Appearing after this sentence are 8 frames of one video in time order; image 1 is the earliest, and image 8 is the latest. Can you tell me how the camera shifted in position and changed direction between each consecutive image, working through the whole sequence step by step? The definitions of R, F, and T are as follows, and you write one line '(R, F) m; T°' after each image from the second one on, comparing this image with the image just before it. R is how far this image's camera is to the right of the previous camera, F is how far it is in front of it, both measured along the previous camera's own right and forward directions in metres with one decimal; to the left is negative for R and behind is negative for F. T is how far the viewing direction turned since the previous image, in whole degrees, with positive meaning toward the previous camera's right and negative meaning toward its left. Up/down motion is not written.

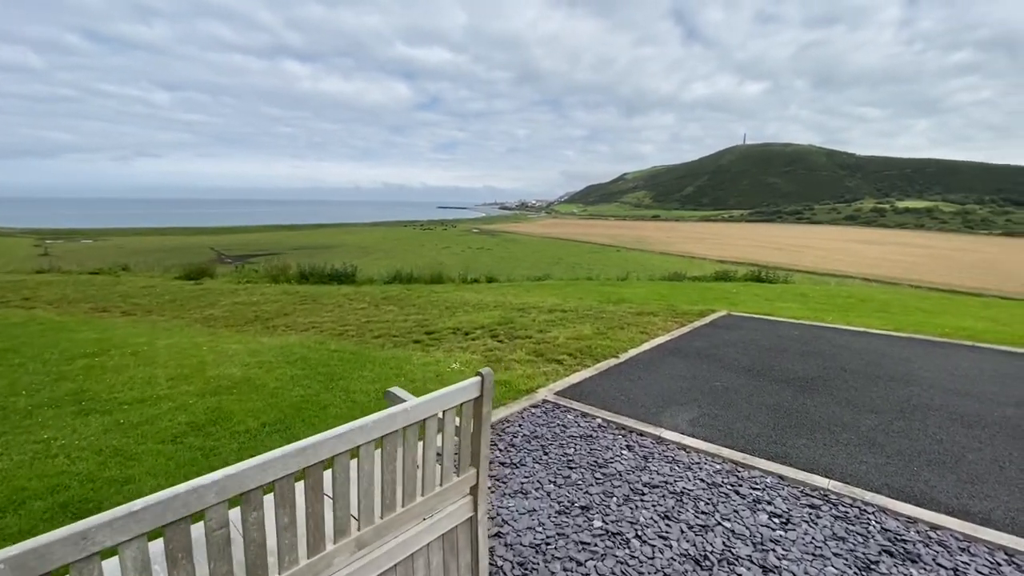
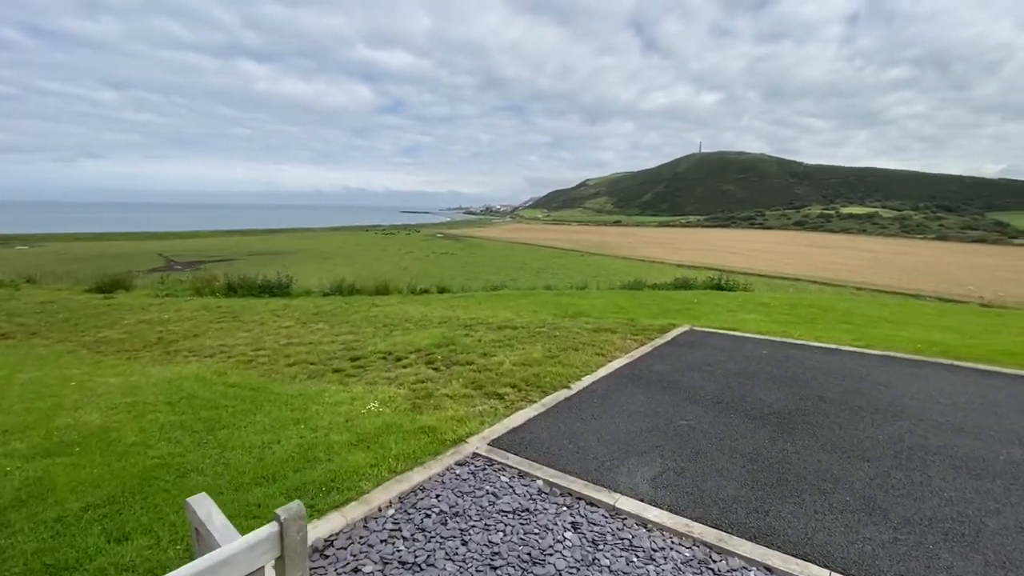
(+0.5, +1.2) m; +4°
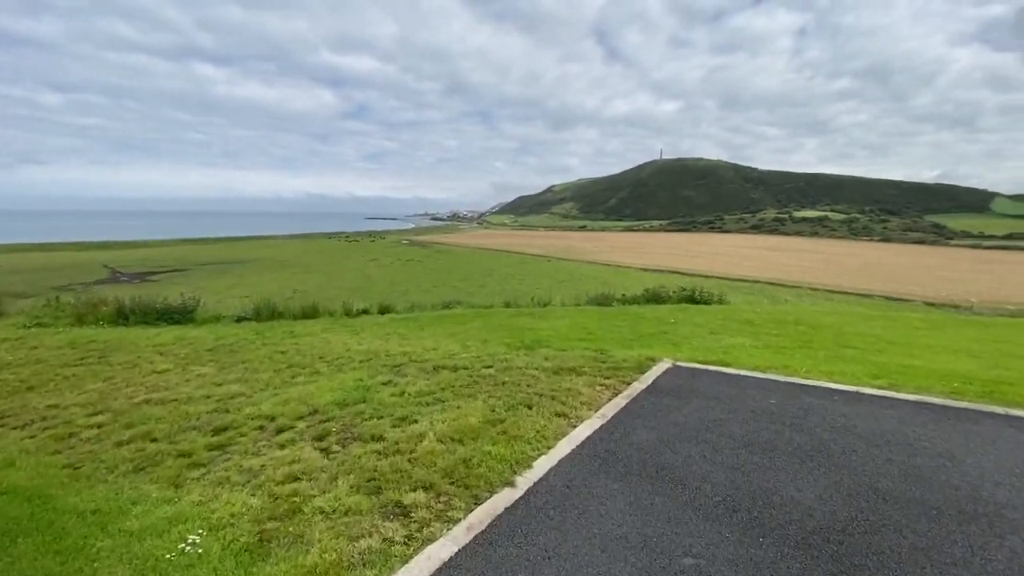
(+0.5, +2.2) m; +4°
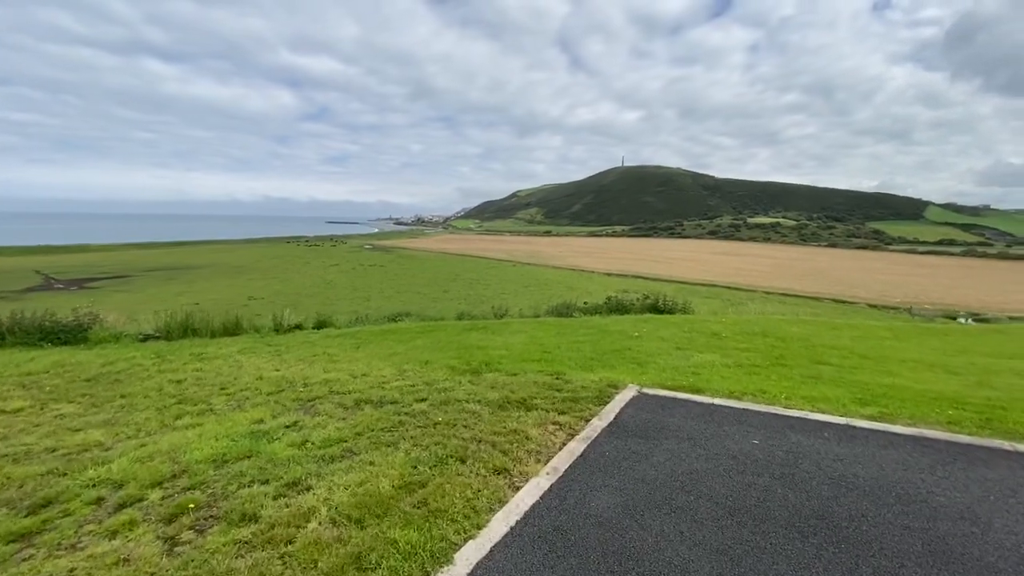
(+0.4, +1.3) m; +4°
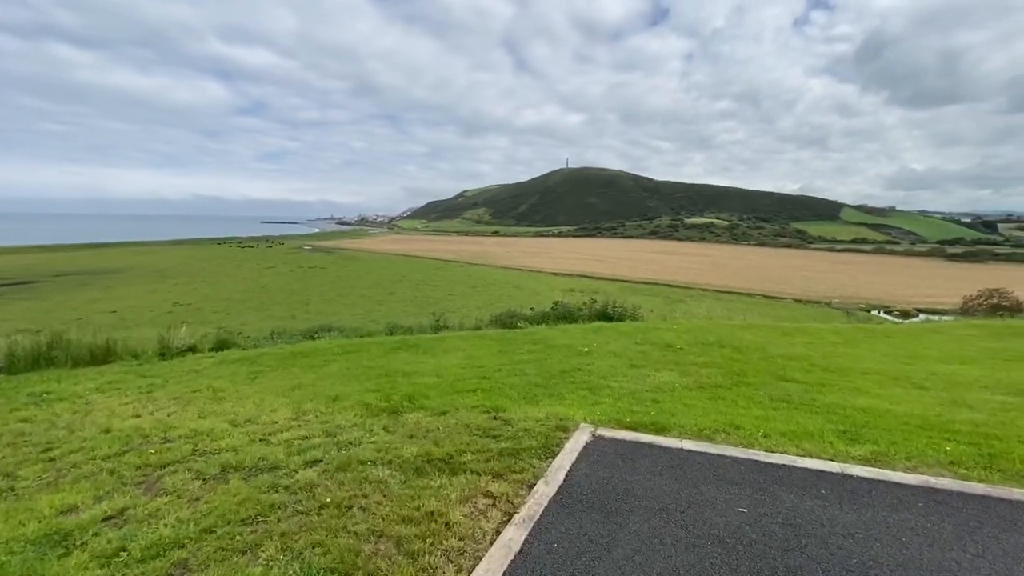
(+0.3, +1.5) m; +6°
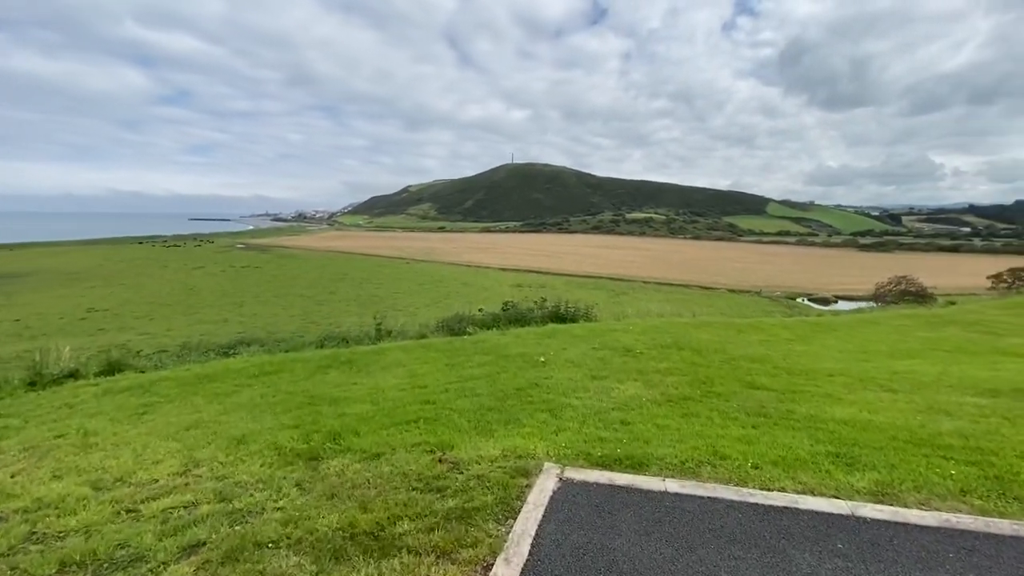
(0.0, +1.1) m; +6°
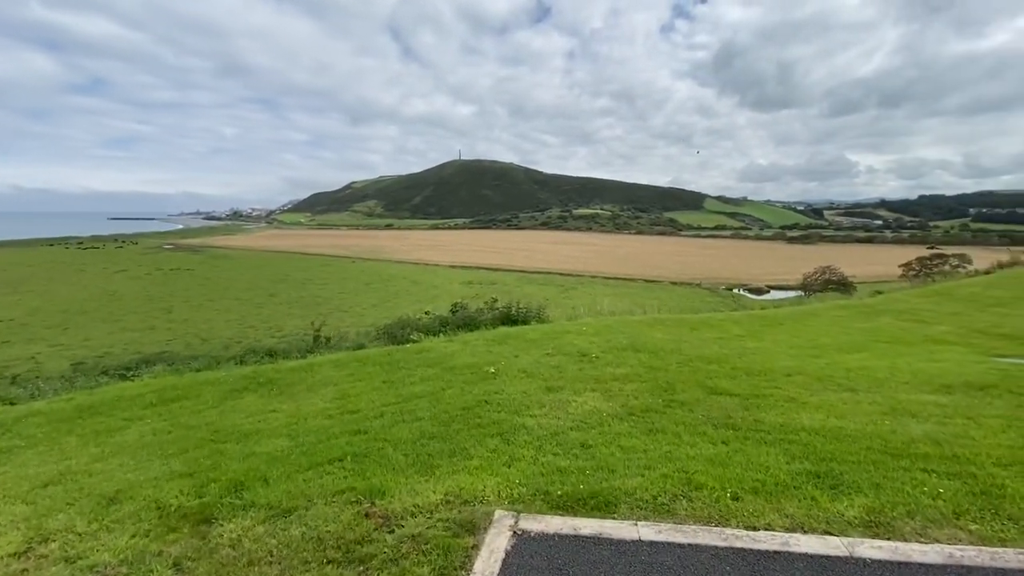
(+0.1, +0.9) m; +6°
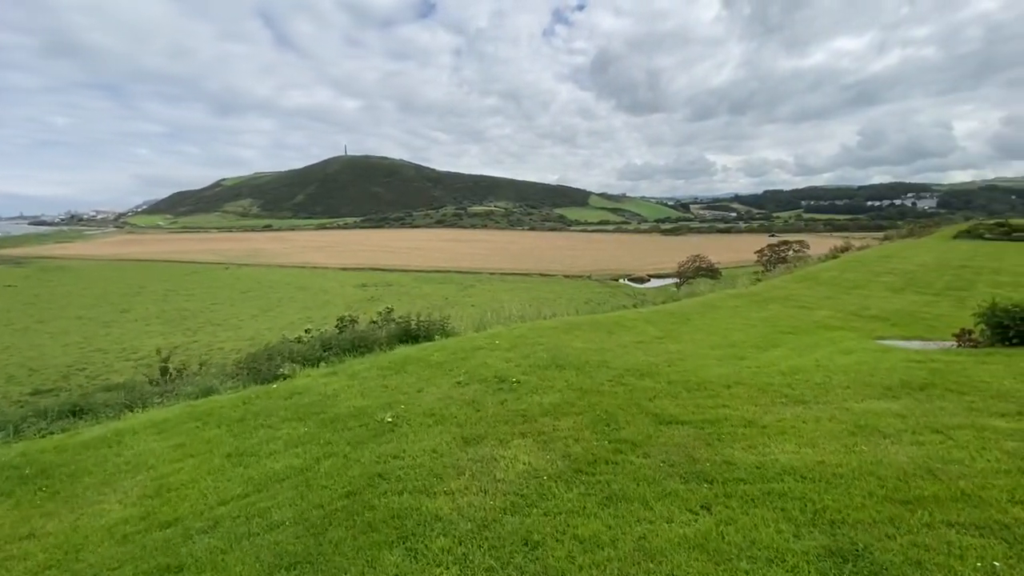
(0.0, +1.9) m; +12°
